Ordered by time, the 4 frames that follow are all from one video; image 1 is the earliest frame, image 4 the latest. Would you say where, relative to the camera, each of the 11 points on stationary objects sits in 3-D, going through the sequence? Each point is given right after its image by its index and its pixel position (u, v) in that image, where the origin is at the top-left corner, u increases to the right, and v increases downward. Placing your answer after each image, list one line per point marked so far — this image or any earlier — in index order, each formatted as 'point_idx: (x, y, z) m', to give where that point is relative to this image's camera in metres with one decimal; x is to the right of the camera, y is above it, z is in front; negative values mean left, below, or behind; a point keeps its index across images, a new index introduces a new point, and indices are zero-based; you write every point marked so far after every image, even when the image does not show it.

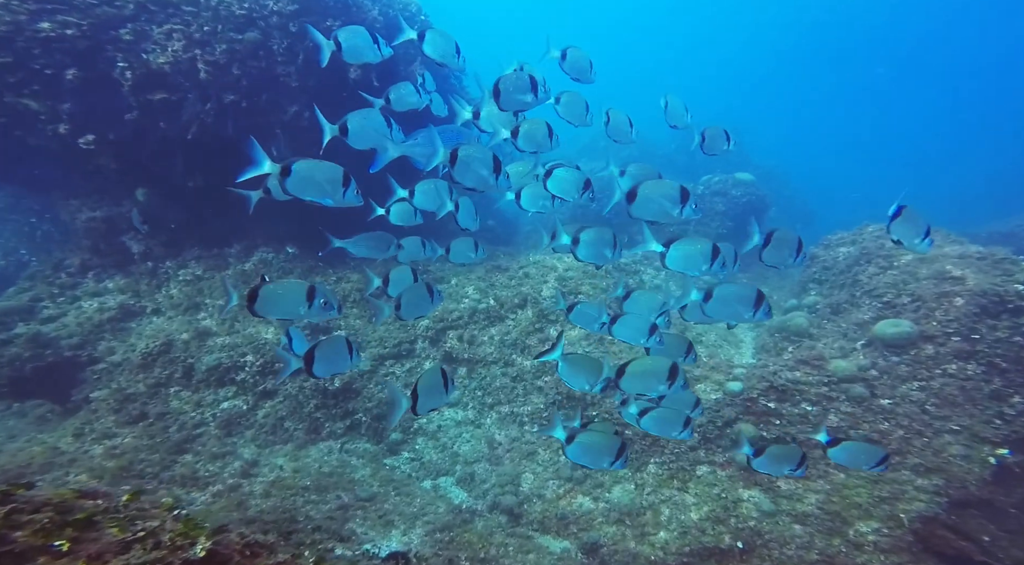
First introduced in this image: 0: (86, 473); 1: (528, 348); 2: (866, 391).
0: (-3.9, -1.8, +5.5) m
1: (+0.2, -0.9, +8.3) m
2: (+4.0, -1.2, +6.8) m
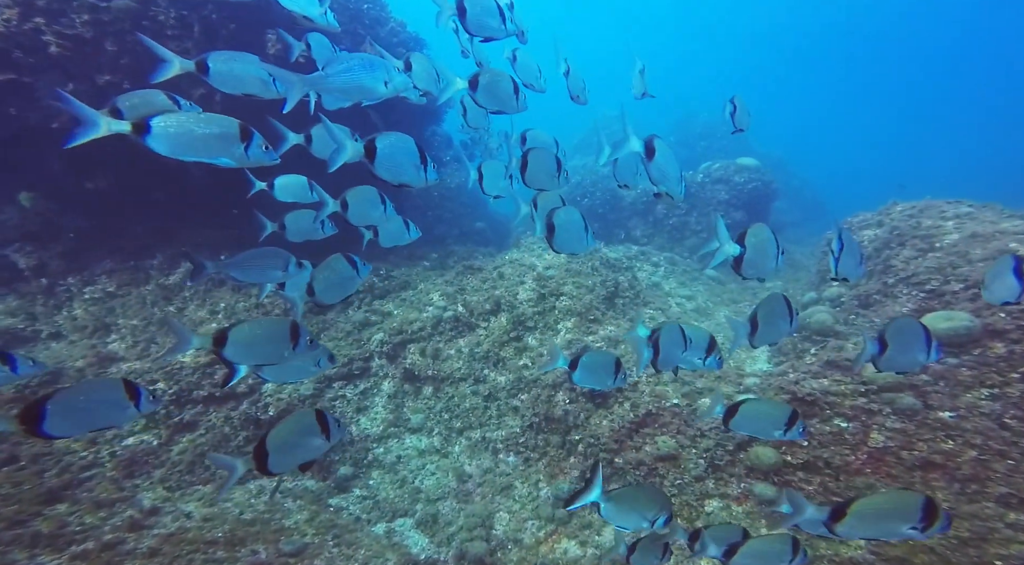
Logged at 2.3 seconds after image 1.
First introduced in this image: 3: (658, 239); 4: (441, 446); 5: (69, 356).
0: (-4.3, -1.9, +4.4) m
1: (-0.1, -0.9, +7.1) m
2: (+3.7, -1.1, +5.5) m
3: (+3.0, +0.9, +12.3) m
4: (-0.8, -1.8, +6.5) m
5: (-4.5, -0.7, +6.2) m
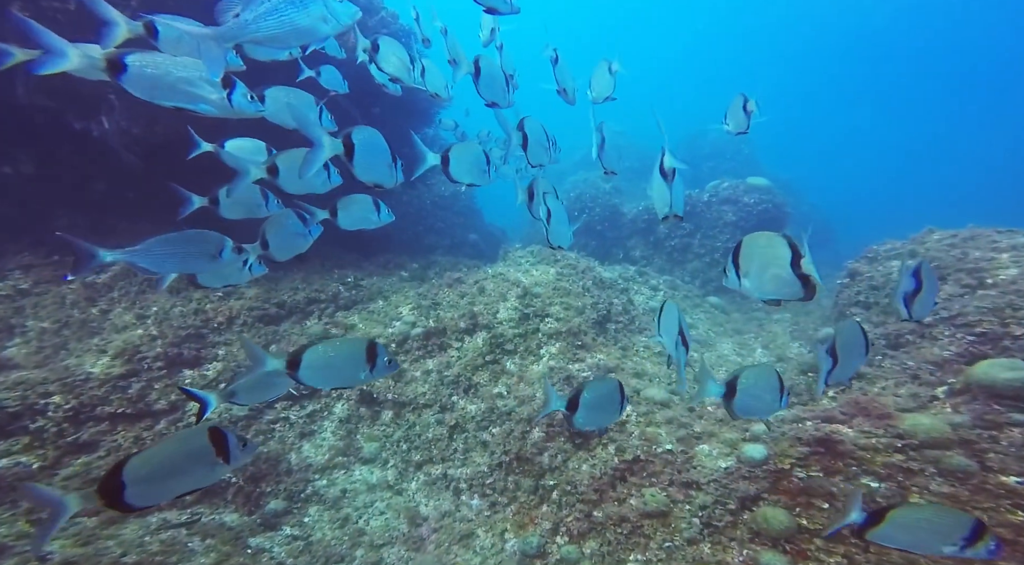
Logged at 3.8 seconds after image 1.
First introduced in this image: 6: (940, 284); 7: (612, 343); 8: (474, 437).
0: (-4.6, -1.7, +3.4) m
1: (-0.4, -1.1, +6.2) m
2: (+3.4, -1.3, +4.5) m
3: (+2.8, +0.4, +11.4) m
4: (-1.1, -1.9, +5.5) m
5: (-4.8, -0.6, +5.3) m
6: (+5.0, 0.0, +7.1) m
7: (+1.2, -0.7, +6.9) m
8: (-0.4, -1.5, +5.8) m
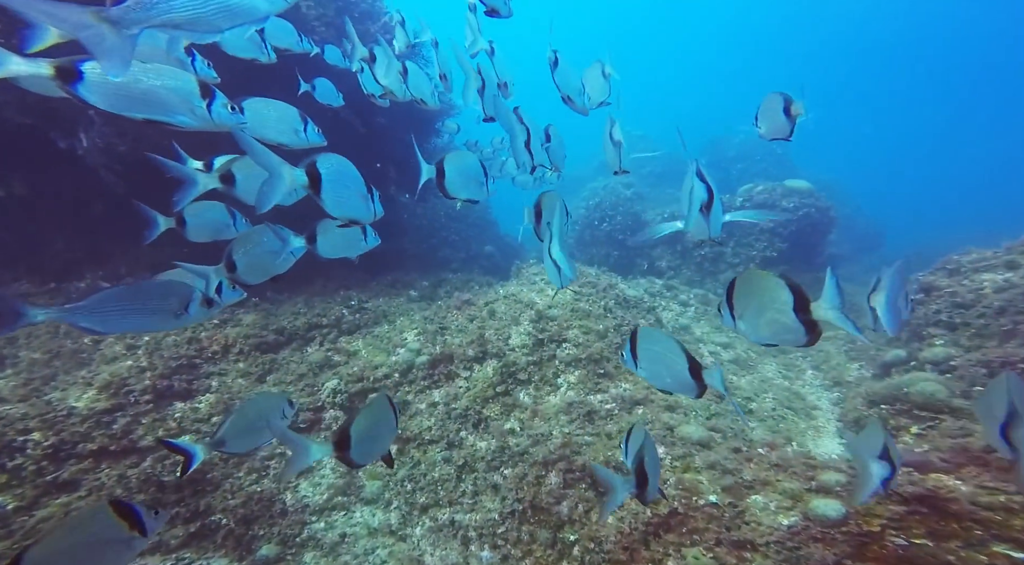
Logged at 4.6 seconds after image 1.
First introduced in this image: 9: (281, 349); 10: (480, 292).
0: (-4.6, -1.9, +3.0) m
1: (-0.2, -1.3, +5.6) m
2: (+3.5, -1.5, +3.7) m
3: (+3.2, +0.2, +10.7) m
4: (-1.0, -2.1, +5.0) m
5: (-4.7, -0.9, +4.9) m
6: (+5.2, -0.1, +6.3) m
7: (+1.3, -0.9, +6.2) m
8: (-0.2, -1.7, +5.2) m
9: (-2.5, -0.7, +6.5) m
10: (-0.4, -0.1, +7.9) m
